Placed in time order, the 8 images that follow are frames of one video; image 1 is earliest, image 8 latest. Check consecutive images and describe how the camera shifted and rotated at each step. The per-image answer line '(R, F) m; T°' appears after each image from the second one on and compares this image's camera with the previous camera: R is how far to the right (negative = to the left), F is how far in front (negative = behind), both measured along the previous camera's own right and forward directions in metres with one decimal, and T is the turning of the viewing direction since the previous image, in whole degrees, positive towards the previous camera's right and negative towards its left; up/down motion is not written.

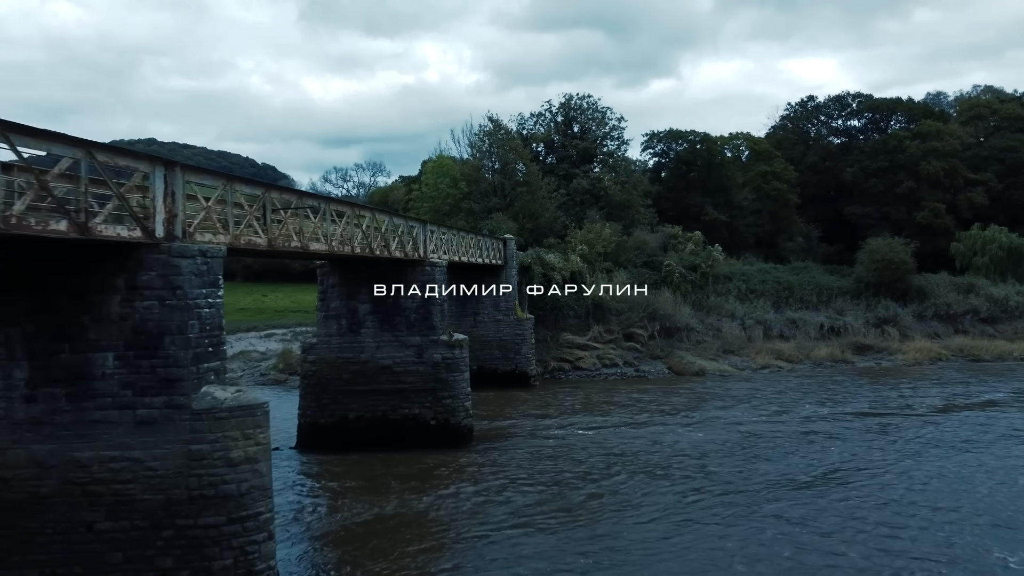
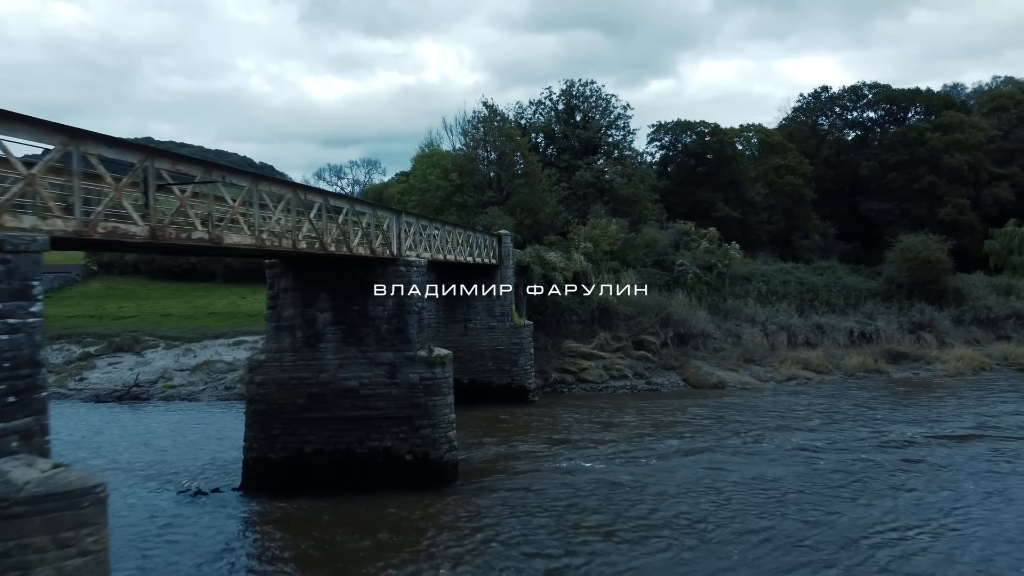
(+0.1, +3.0) m; 0°
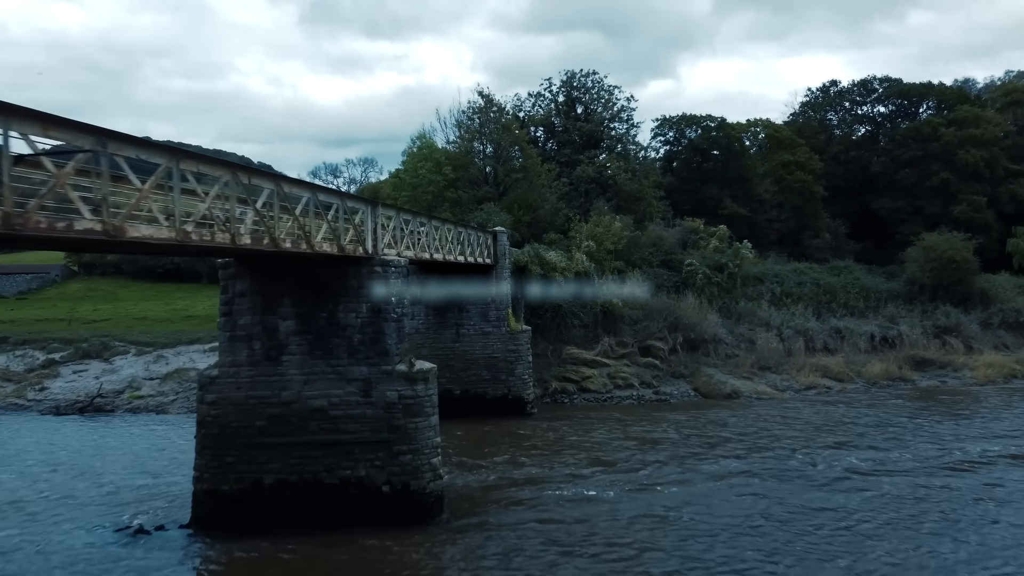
(+0.1, +1.9) m; 0°
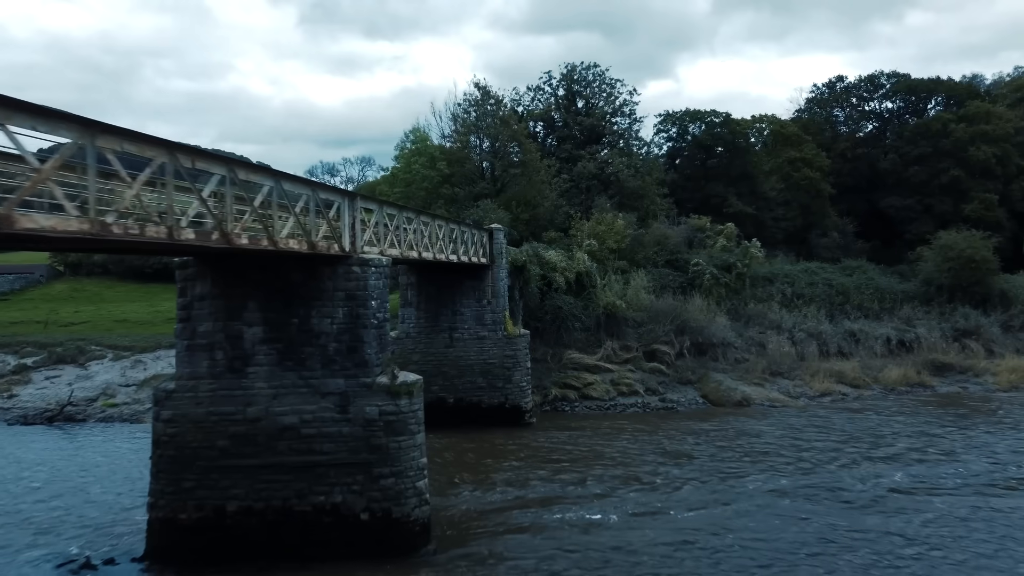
(+0.1, +1.3) m; 0°
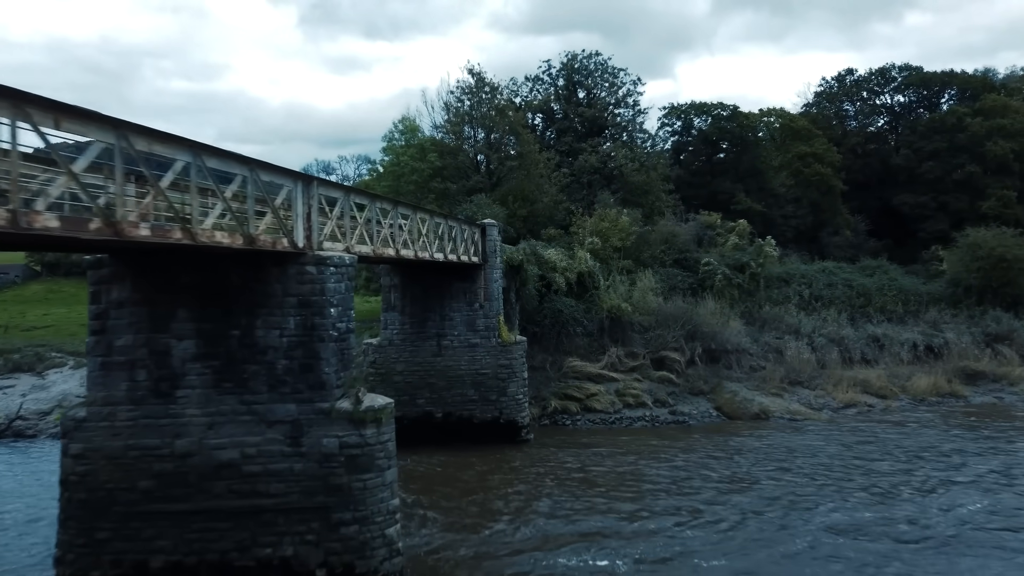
(+0.1, +1.9) m; 0°
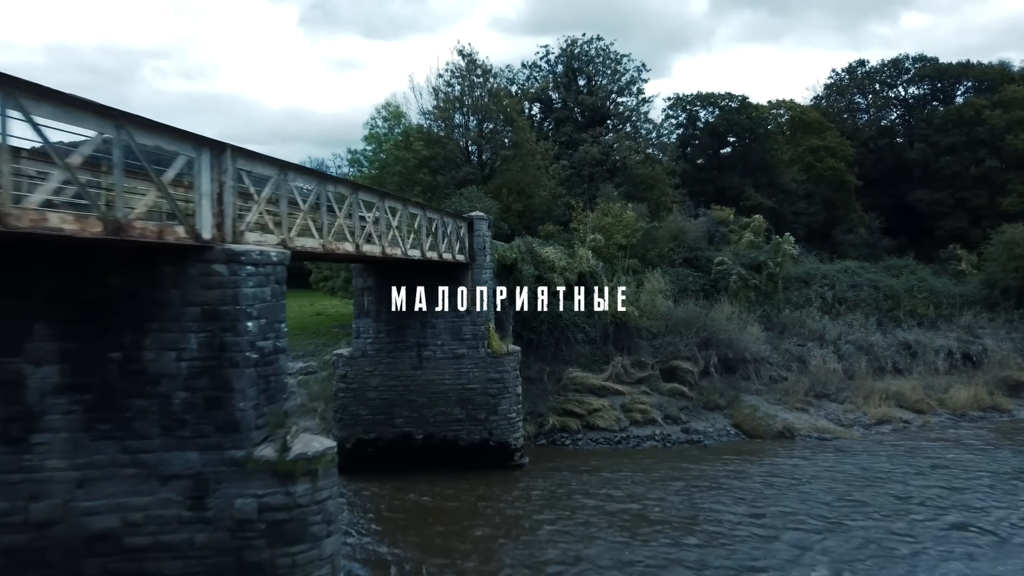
(+0.2, +2.2) m; 0°
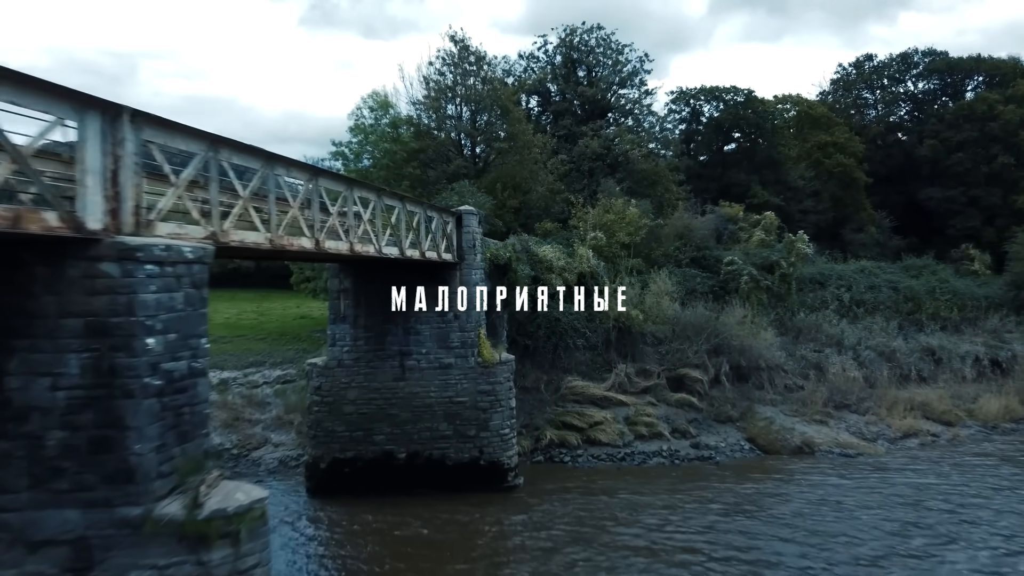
(+0.1, +1.5) m; 0°
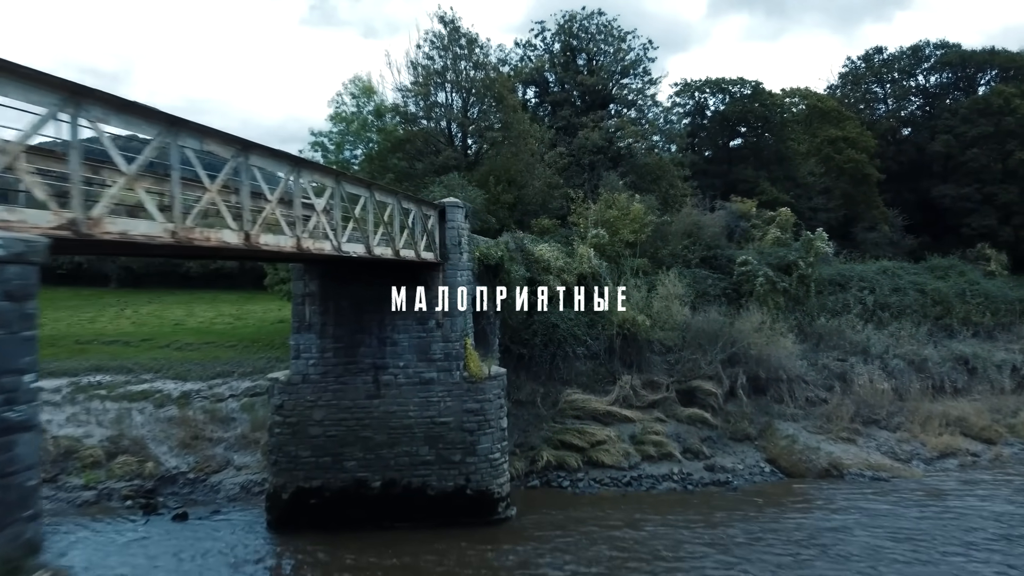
(+0.1, +1.7) m; 0°
